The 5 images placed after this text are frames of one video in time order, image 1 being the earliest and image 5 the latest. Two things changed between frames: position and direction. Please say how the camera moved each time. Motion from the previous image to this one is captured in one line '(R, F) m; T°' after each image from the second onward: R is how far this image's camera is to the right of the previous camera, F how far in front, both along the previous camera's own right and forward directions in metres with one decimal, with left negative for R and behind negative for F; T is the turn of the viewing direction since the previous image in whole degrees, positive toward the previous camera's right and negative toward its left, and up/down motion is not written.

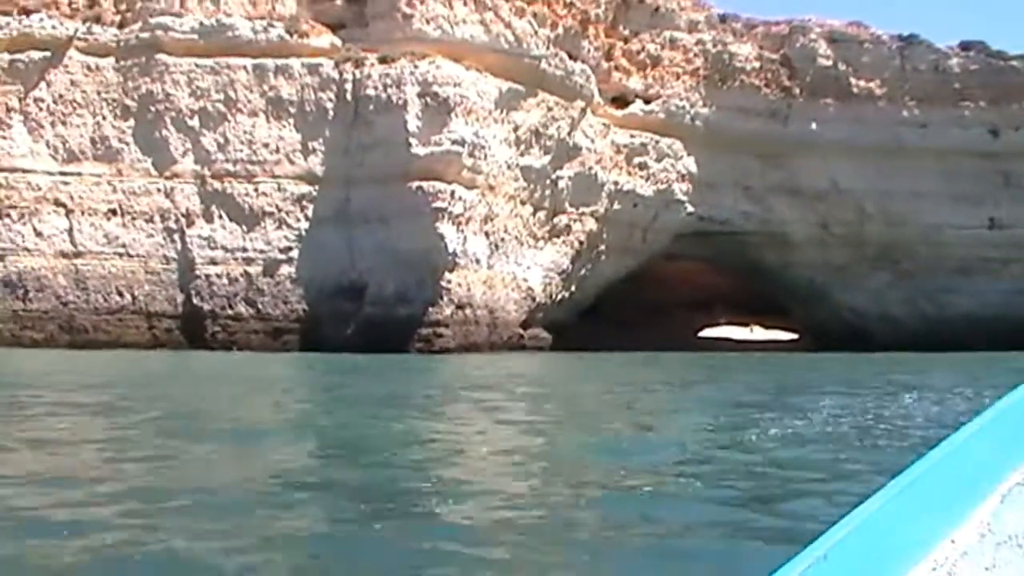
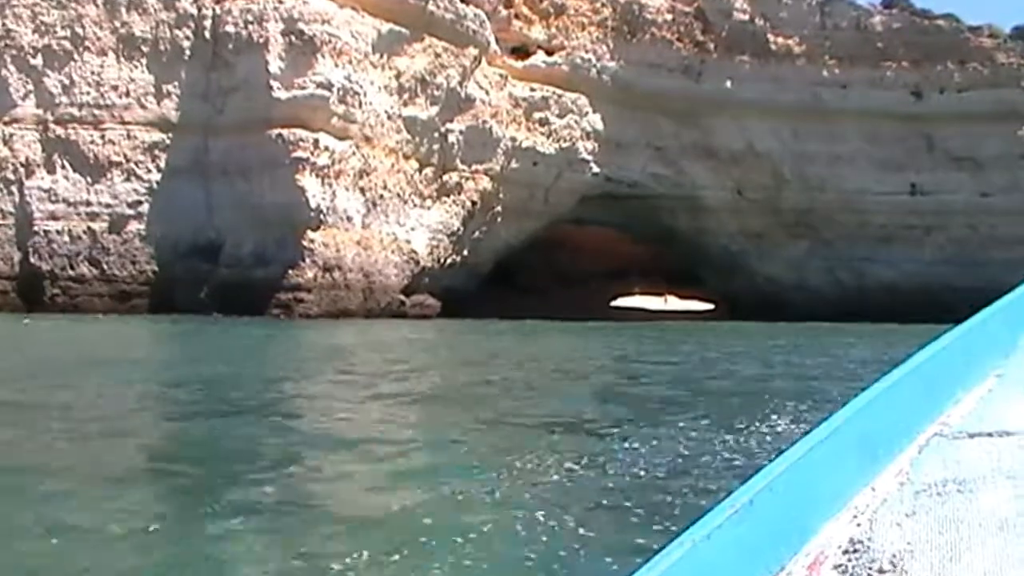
(+0.6, +1.5) m; +3°
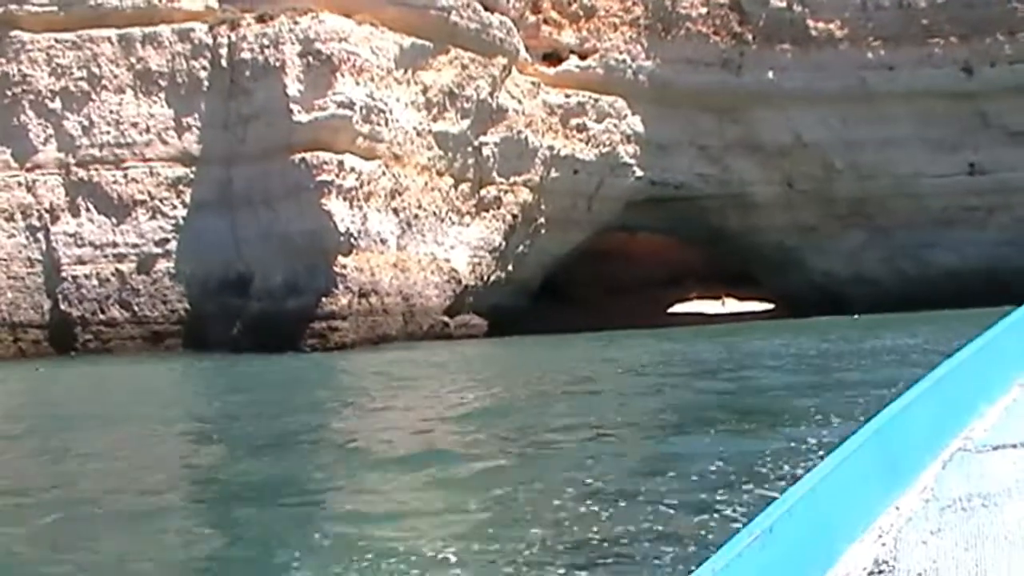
(+0.2, +0.6) m; -2°
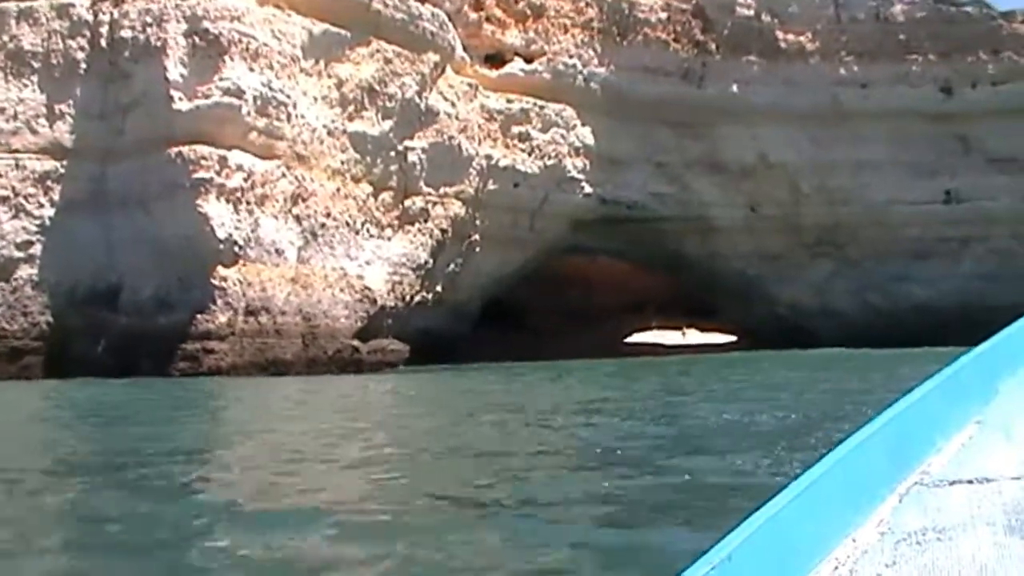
(+0.6, +1.7) m; +1°
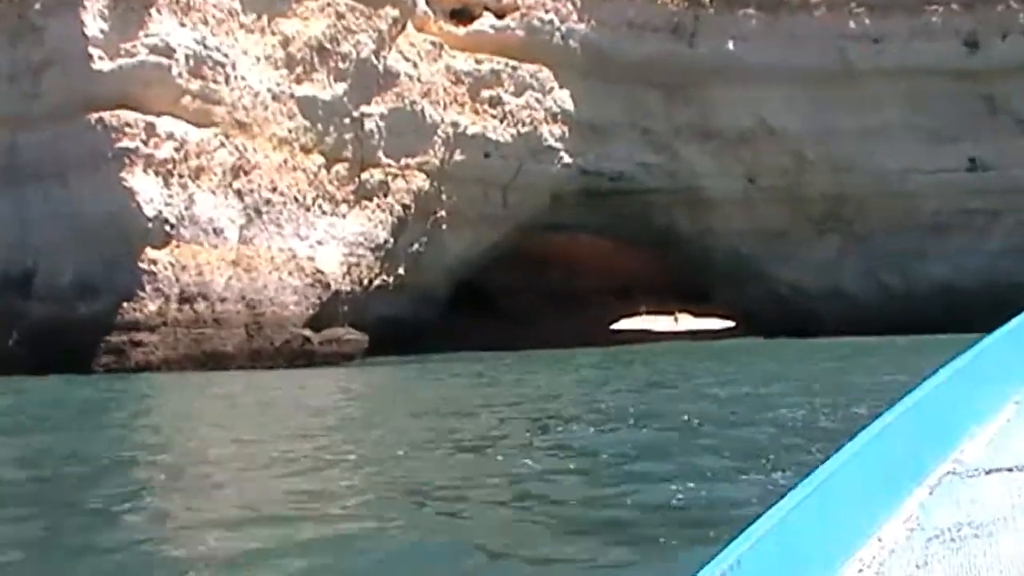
(+0.2, +1.4) m; 0°
